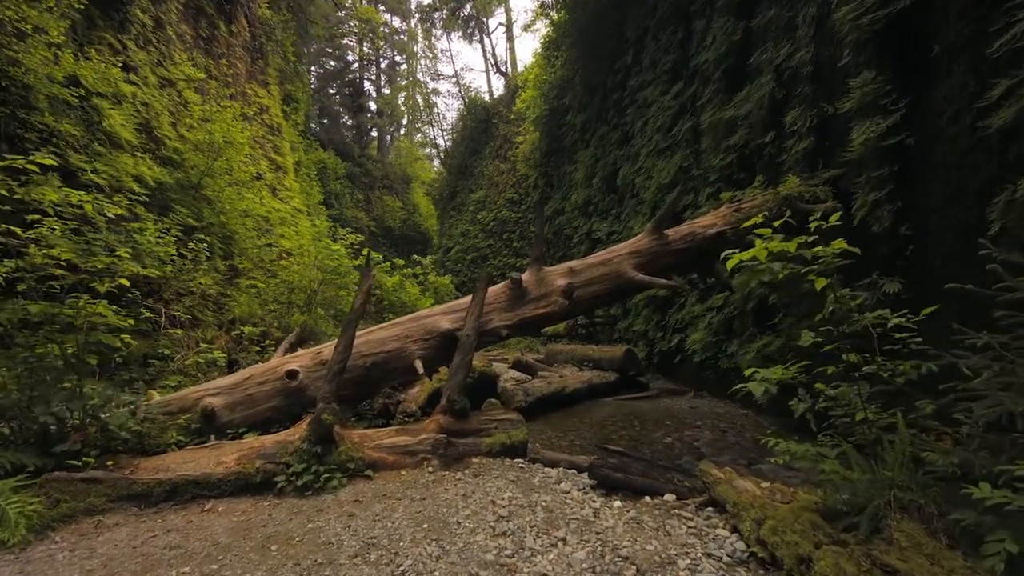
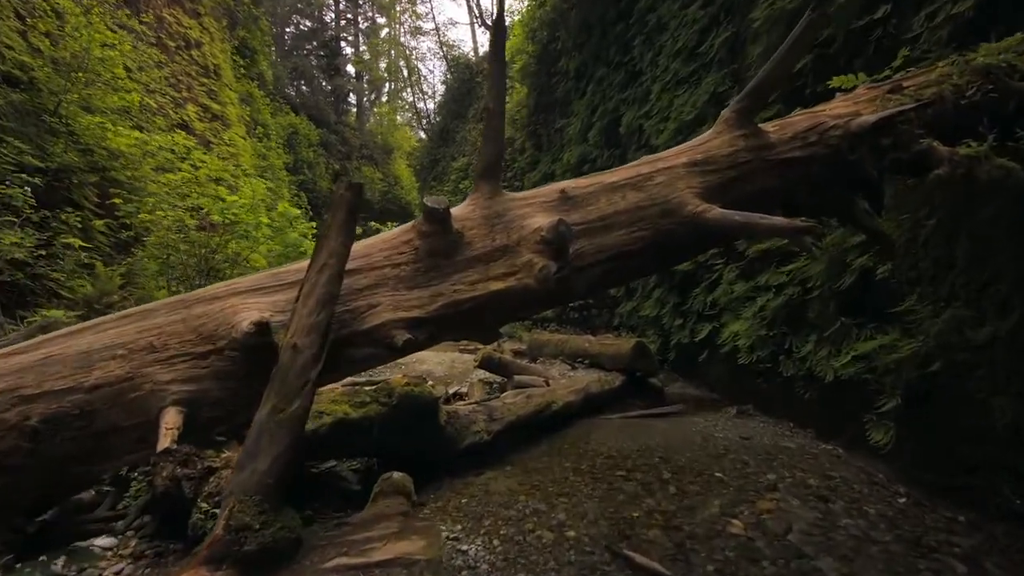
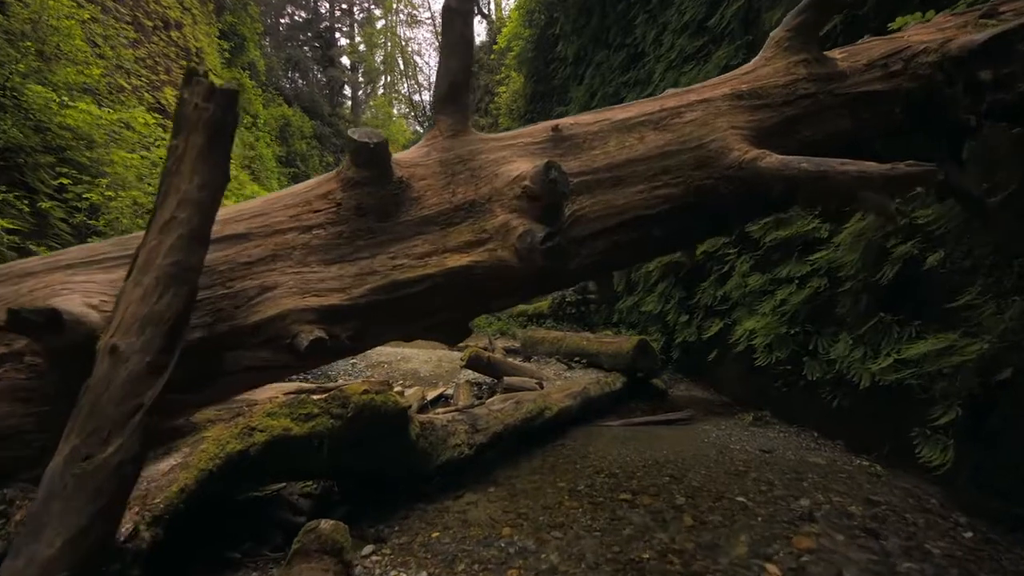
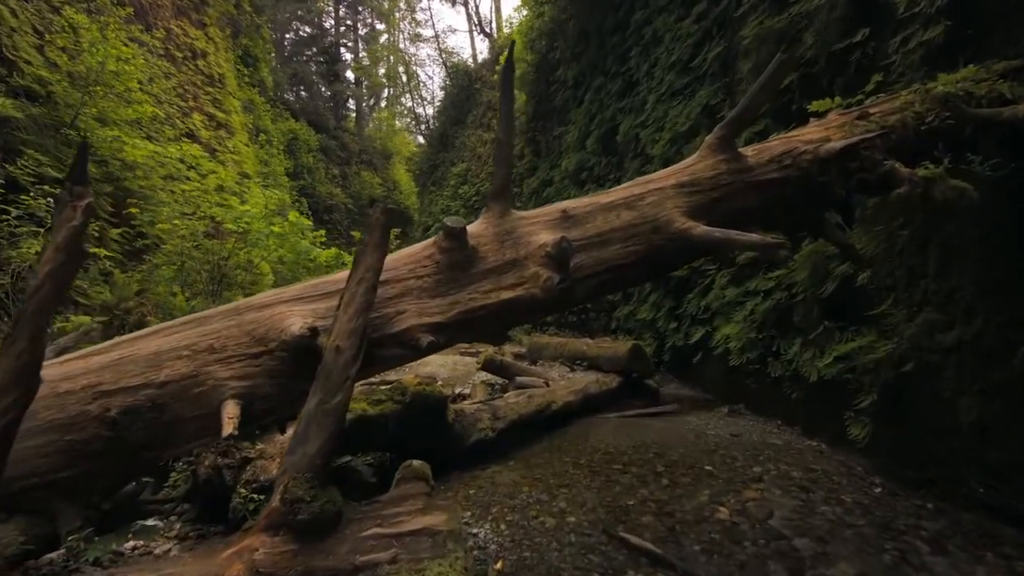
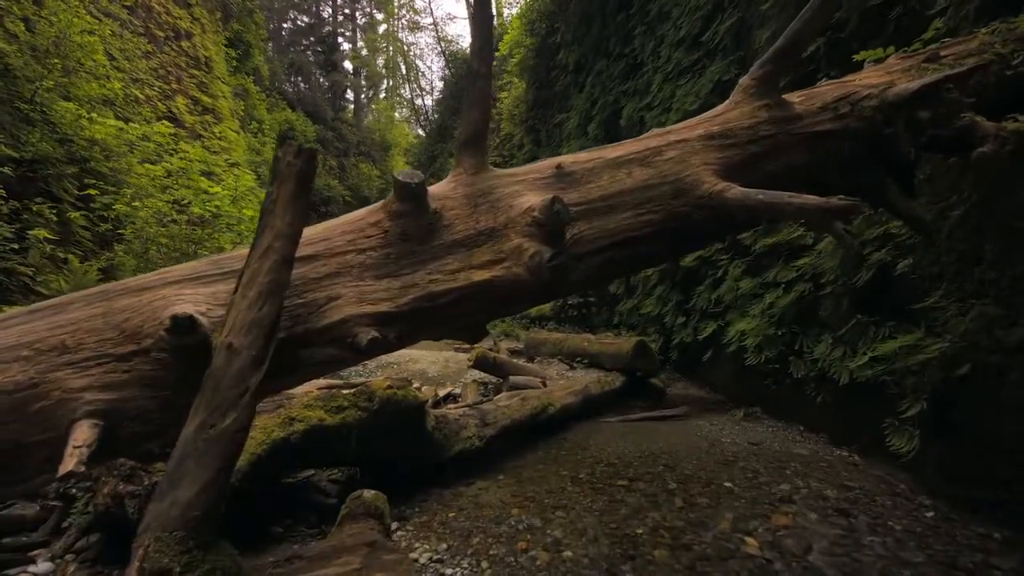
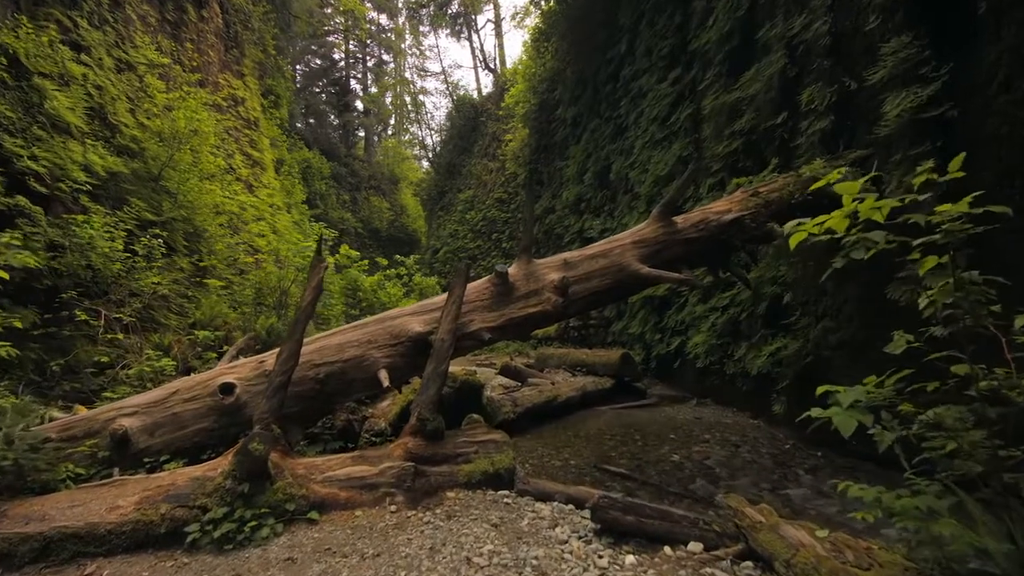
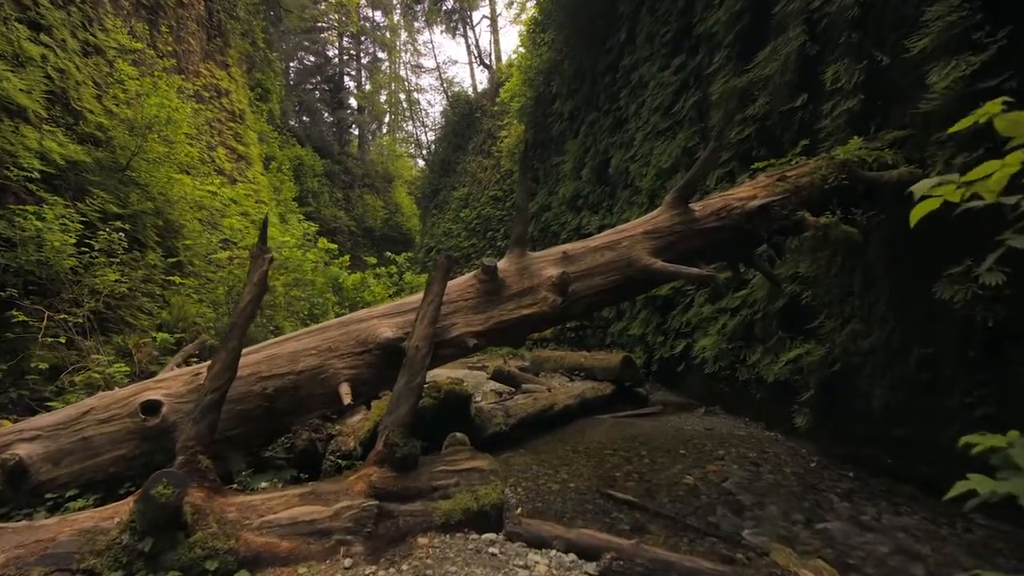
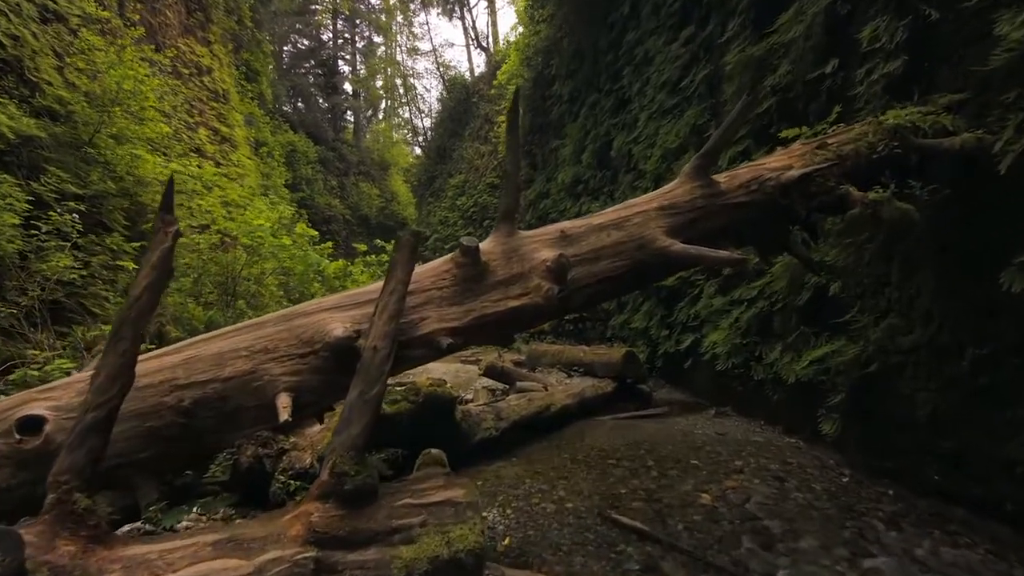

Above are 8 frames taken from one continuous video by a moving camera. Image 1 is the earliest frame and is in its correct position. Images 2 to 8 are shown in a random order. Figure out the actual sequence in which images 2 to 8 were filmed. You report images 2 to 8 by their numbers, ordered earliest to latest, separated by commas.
6, 7, 8, 4, 2, 5, 3
